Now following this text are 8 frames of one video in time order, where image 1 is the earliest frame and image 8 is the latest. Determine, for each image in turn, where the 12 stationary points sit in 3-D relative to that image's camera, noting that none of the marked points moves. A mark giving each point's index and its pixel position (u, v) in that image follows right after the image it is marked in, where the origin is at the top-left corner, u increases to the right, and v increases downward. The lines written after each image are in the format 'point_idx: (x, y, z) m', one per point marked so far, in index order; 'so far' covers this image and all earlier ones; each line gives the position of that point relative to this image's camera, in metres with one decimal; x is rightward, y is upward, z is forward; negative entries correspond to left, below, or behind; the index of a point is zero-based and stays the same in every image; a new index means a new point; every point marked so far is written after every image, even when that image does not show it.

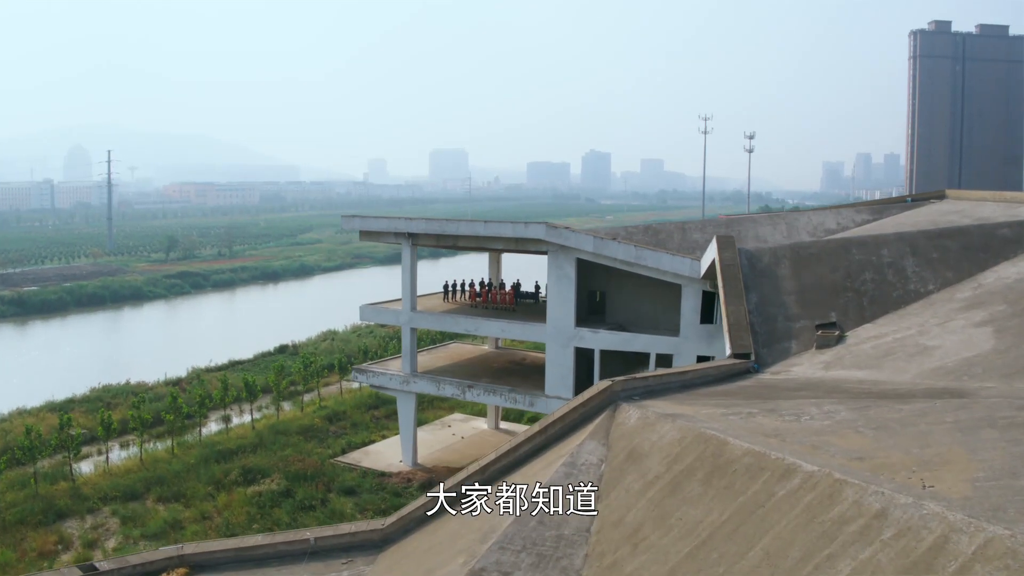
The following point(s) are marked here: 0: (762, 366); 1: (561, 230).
0: (+3.9, -1.2, +12.9) m
1: (+1.1, +1.3, +18.9) m
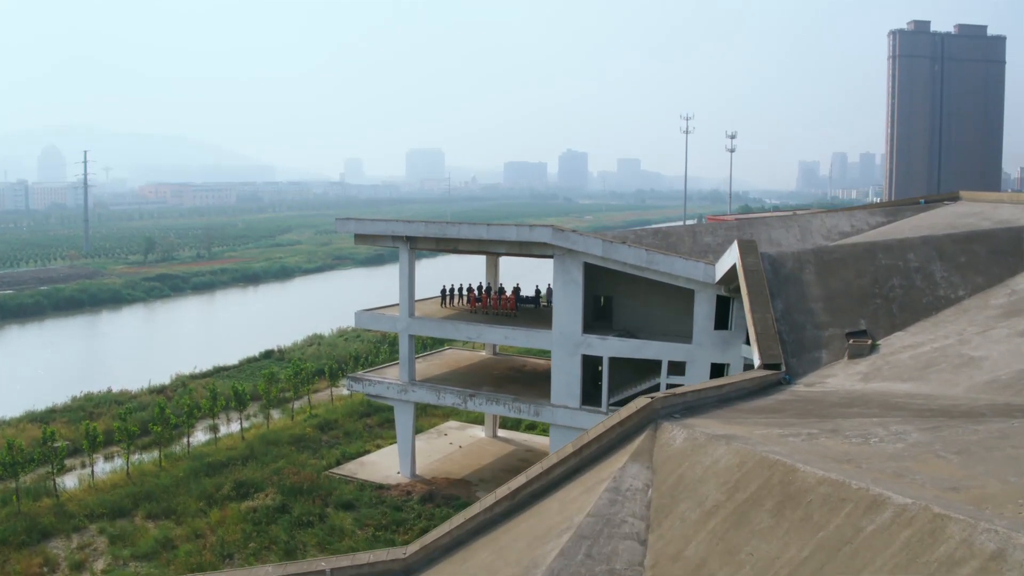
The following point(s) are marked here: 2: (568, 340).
0: (+4.2, -1.3, +12.3) m
1: (+1.2, +1.2, +18.2) m
2: (+1.3, -1.2, +18.8) m
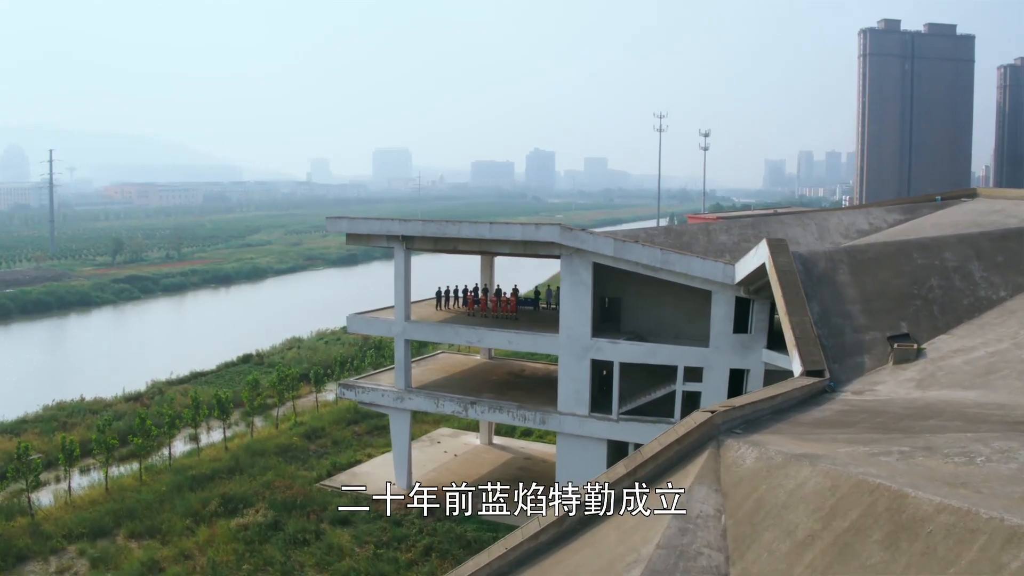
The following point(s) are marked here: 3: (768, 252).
0: (+4.6, -1.3, +11.6) m
1: (+1.3, +1.2, +17.3) m
2: (+1.4, -1.2, +17.9) m
3: (+4.2, +0.6, +13.5) m
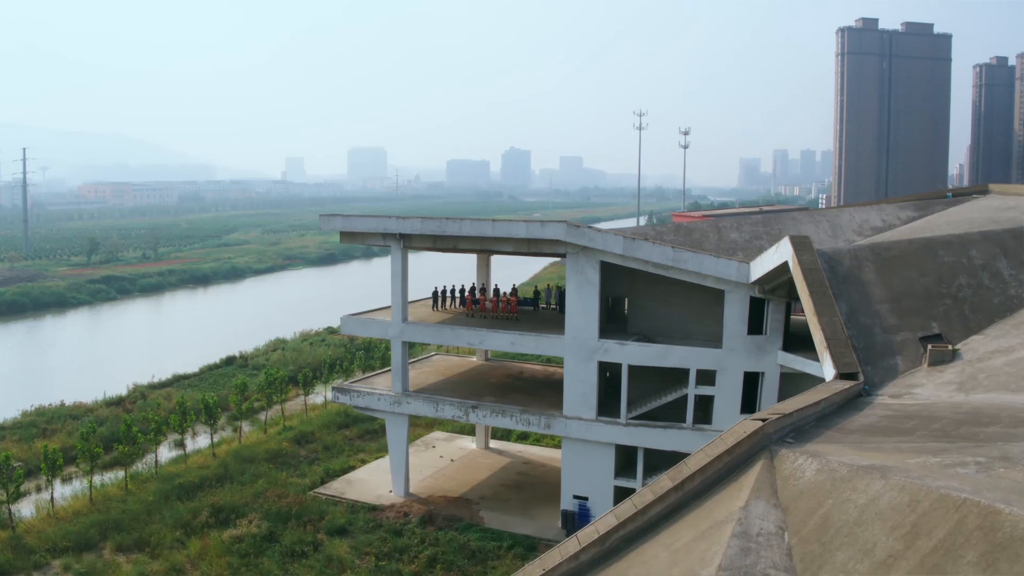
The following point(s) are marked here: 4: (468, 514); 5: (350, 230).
0: (+4.8, -1.3, +11.1) m
1: (+1.4, +1.2, +16.7) m
2: (+1.5, -1.2, +17.3) m
3: (+4.4, +0.6, +13.0) m
4: (-1.0, -5.2, +18.9) m
5: (-3.8, +1.4, +19.5) m
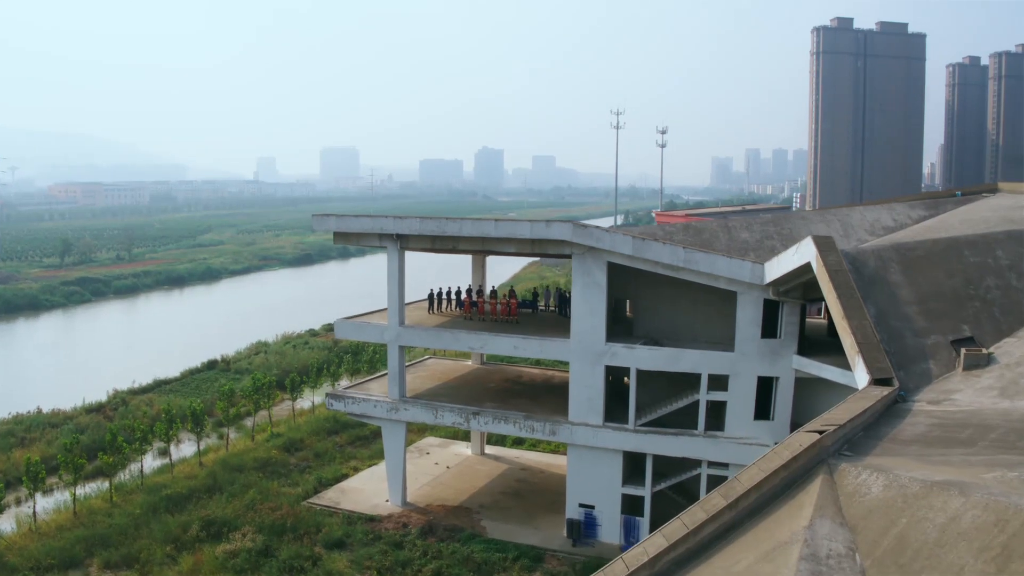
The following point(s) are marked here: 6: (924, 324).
0: (+5.1, -1.4, +10.6) m
1: (+1.5, +1.2, +16.2) m
2: (+1.6, -1.2, +16.8) m
3: (+4.7, +0.6, +12.6) m
4: (-1.0, -5.3, +18.3) m
5: (-3.8, +1.3, +18.8) m
6: (+5.9, -0.5, +11.8) m
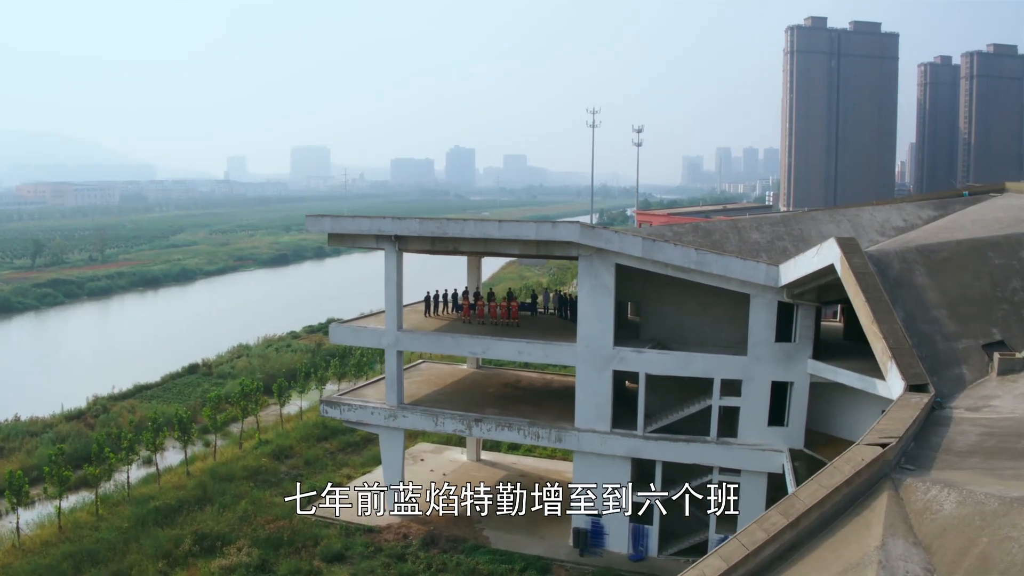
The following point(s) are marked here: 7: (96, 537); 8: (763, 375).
0: (+5.4, -1.4, +10.3) m
1: (+1.7, +1.1, +15.8) m
2: (+1.7, -1.3, +16.4) m
3: (+4.9, +0.5, +12.2) m
4: (-0.9, -5.3, +17.8) m
5: (-3.8, +1.2, +18.1) m
6: (+6.2, -0.6, +11.5) m
7: (-8.5, -5.1, +16.7) m
8: (+4.6, -1.6, +15.2) m
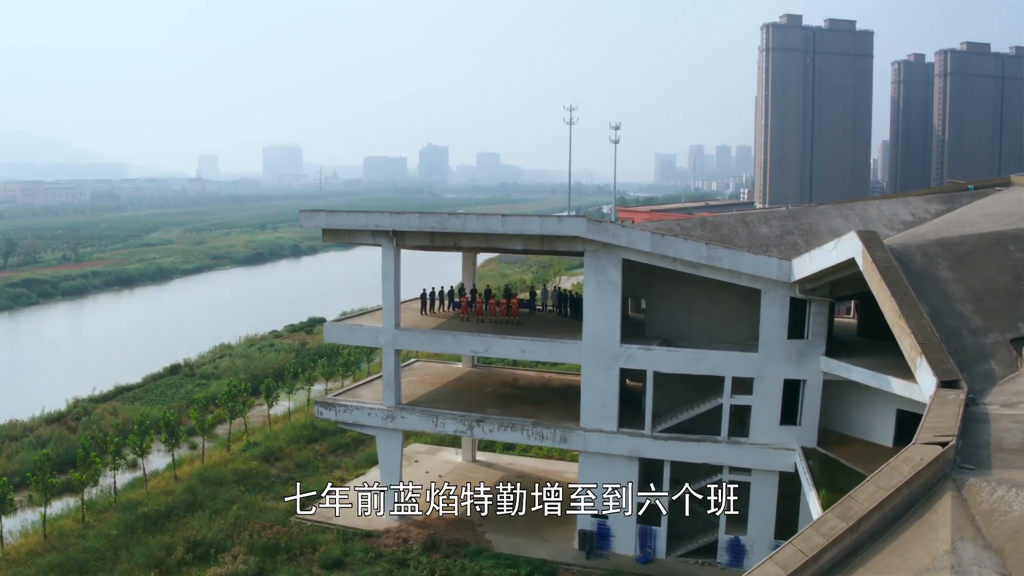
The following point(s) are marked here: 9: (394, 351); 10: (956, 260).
0: (+5.7, -1.3, +10.0) m
1: (+1.7, +1.2, +15.4) m
2: (+1.8, -1.2, +16.0) m
3: (+5.1, +0.6, +12.0) m
4: (-0.8, -5.3, +17.3) m
5: (-3.8, +1.3, +17.6) m
6: (+6.4, -0.5, +11.3) m
7: (-8.4, -5.0, +16.0) m
8: (+4.8, -1.5, +14.9) m
9: (-2.6, -1.4, +18.0) m
10: (+6.6, +0.4, +12.3) m
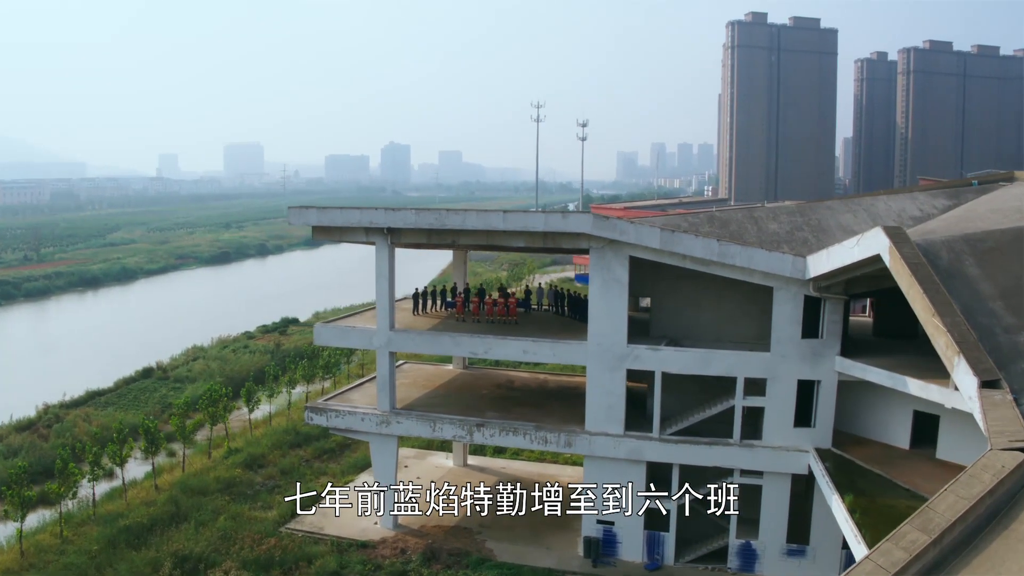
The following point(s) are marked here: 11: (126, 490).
0: (+6.0, -1.3, +9.7) m
1: (+1.8, +1.2, +14.8) m
2: (+1.8, -1.2, +15.5) m
3: (+5.3, +0.7, +11.6) m
4: (-0.8, -5.2, +16.7) m
5: (-3.8, +1.3, +16.8) m
6: (+6.7, -0.4, +10.9) m
7: (-8.3, -5.1, +15.1) m
8: (+4.9, -1.5, +14.5) m
9: (-2.6, -1.4, +17.3) m
10: (+6.8, +0.5, +12.0) m
11: (-9.3, -4.8, +19.6) m
